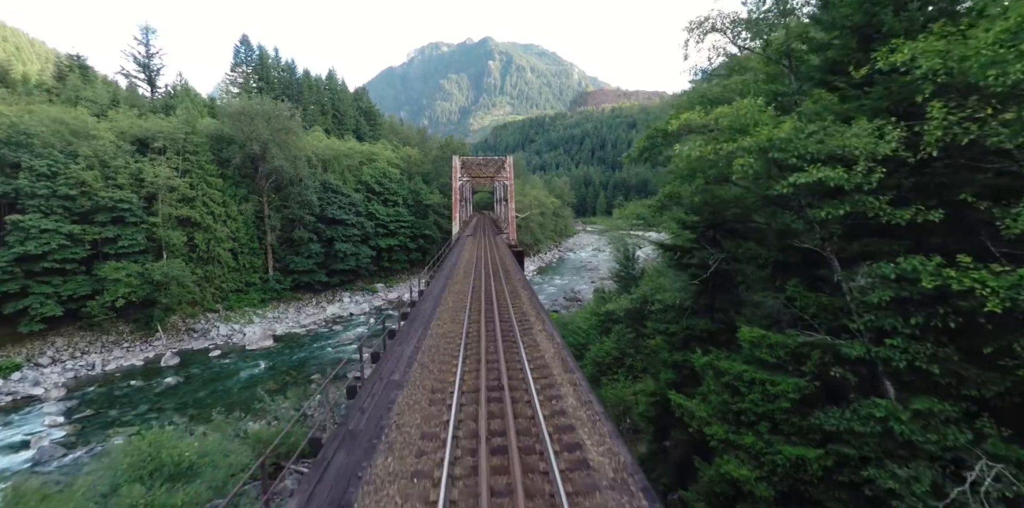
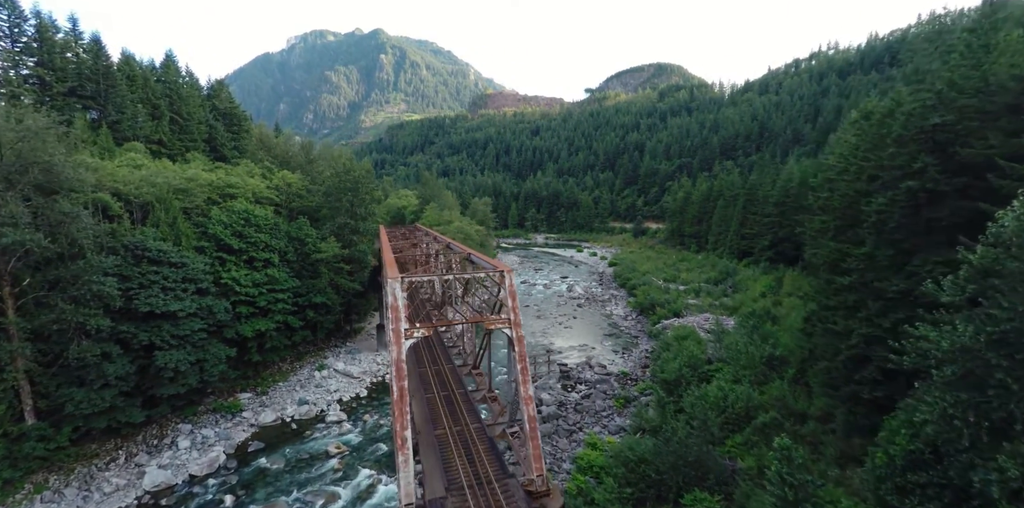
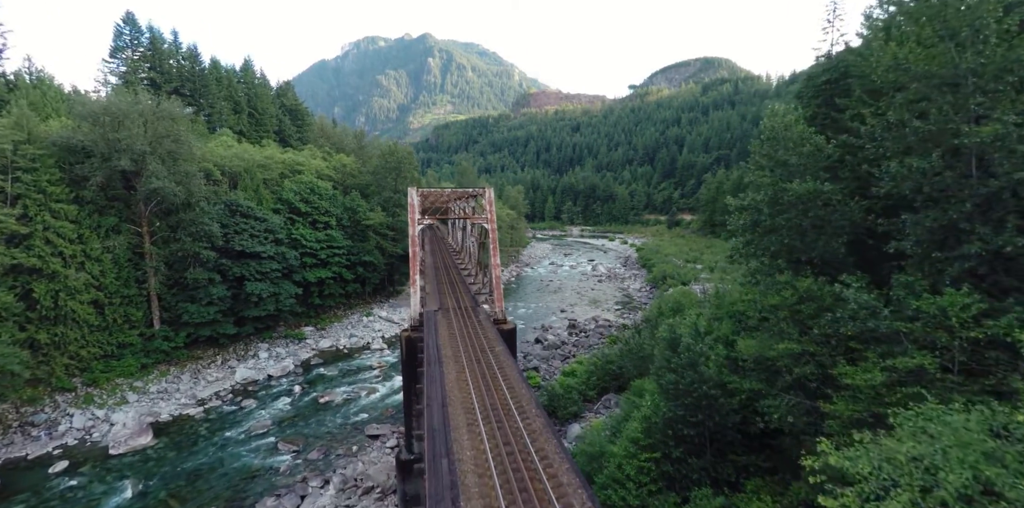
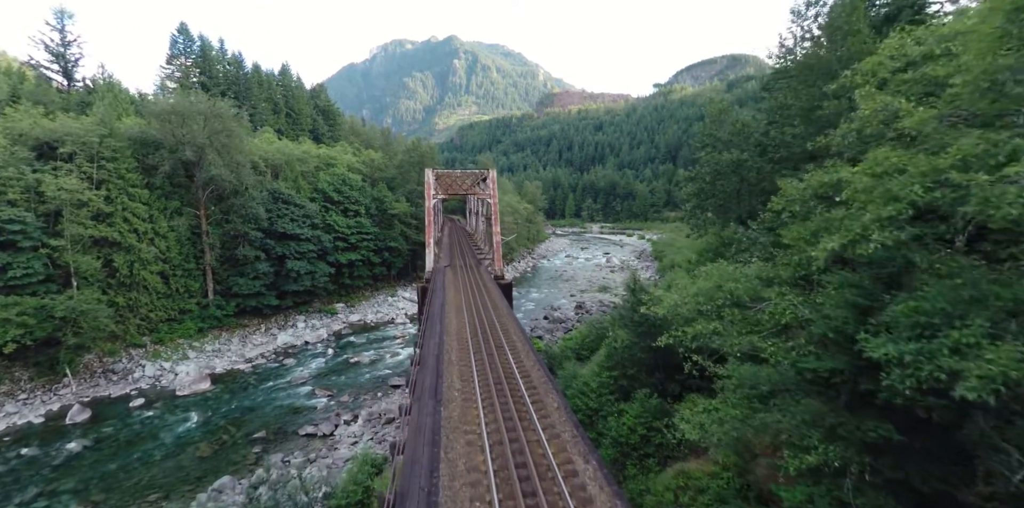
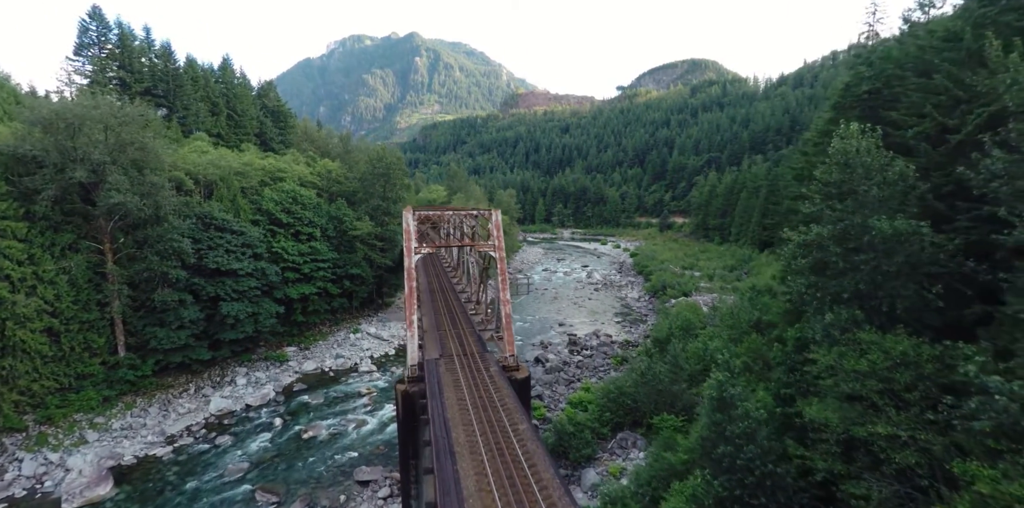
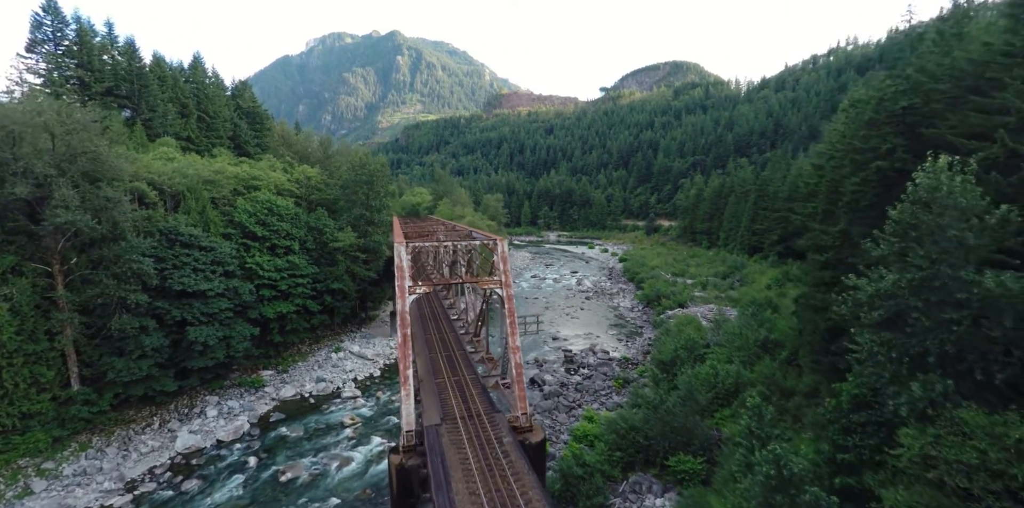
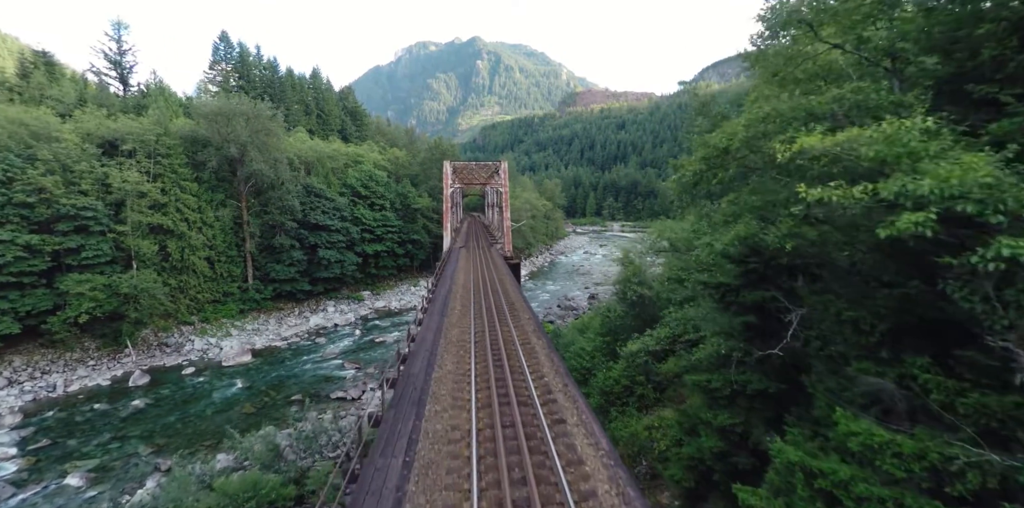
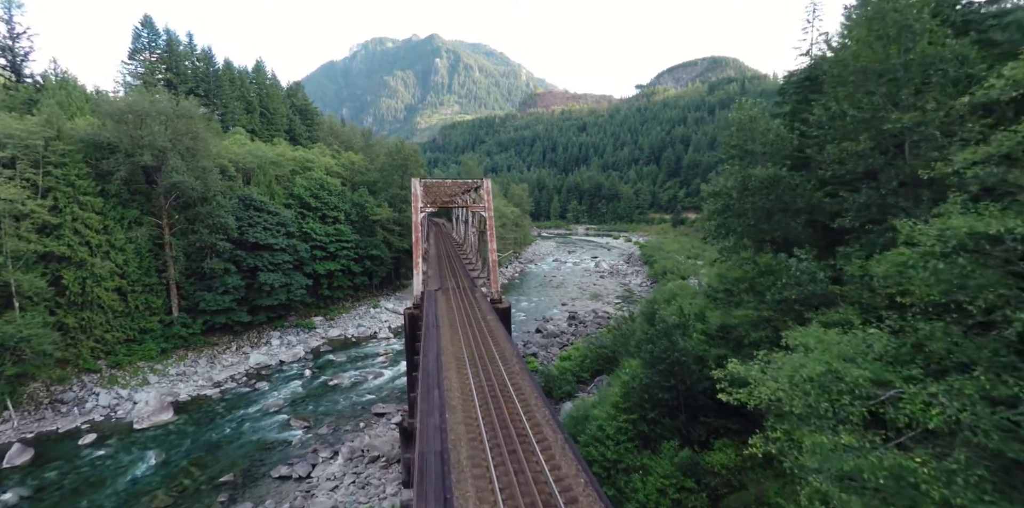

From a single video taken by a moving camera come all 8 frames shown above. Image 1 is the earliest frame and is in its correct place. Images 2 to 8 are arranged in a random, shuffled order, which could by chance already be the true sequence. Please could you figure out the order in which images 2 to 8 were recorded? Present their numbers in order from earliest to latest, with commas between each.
7, 4, 8, 3, 5, 6, 2
